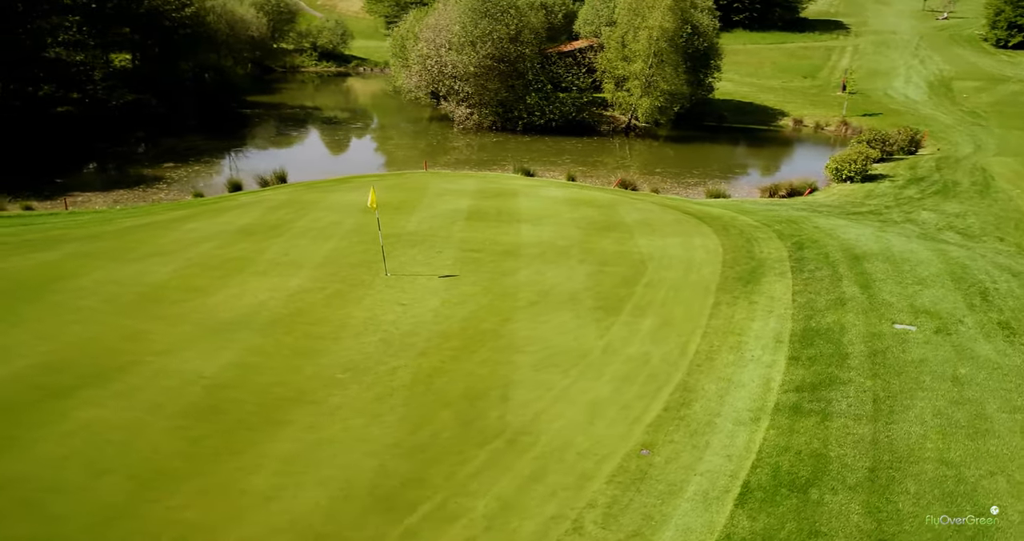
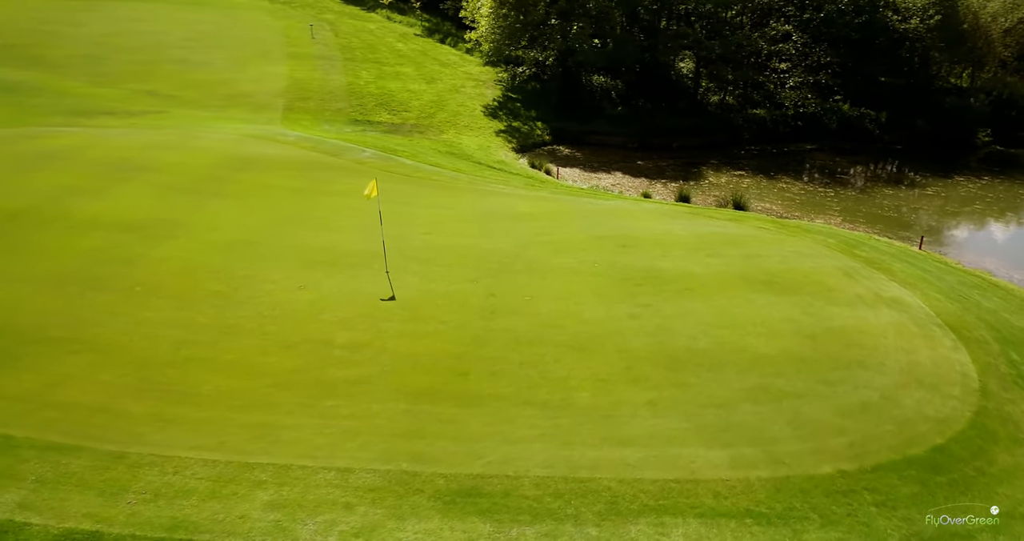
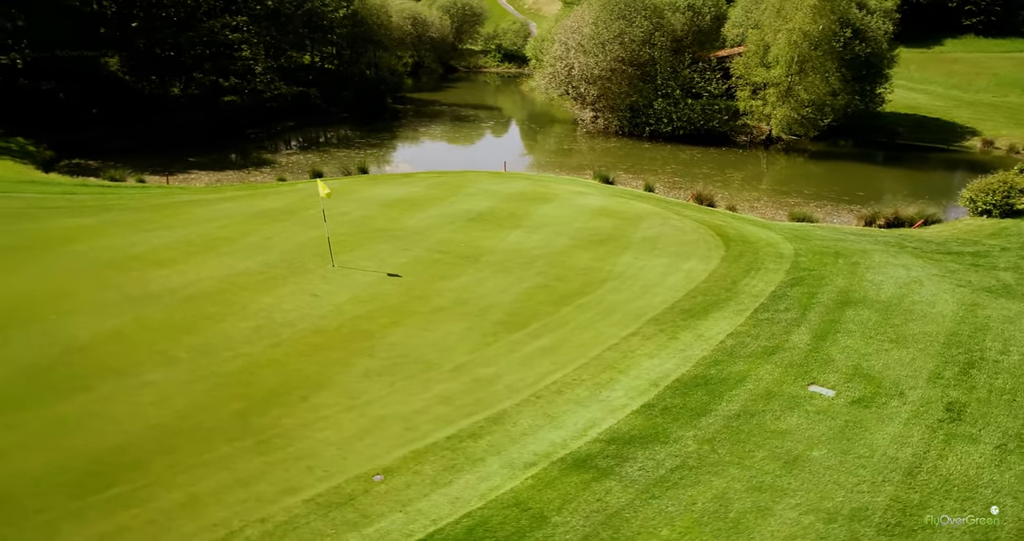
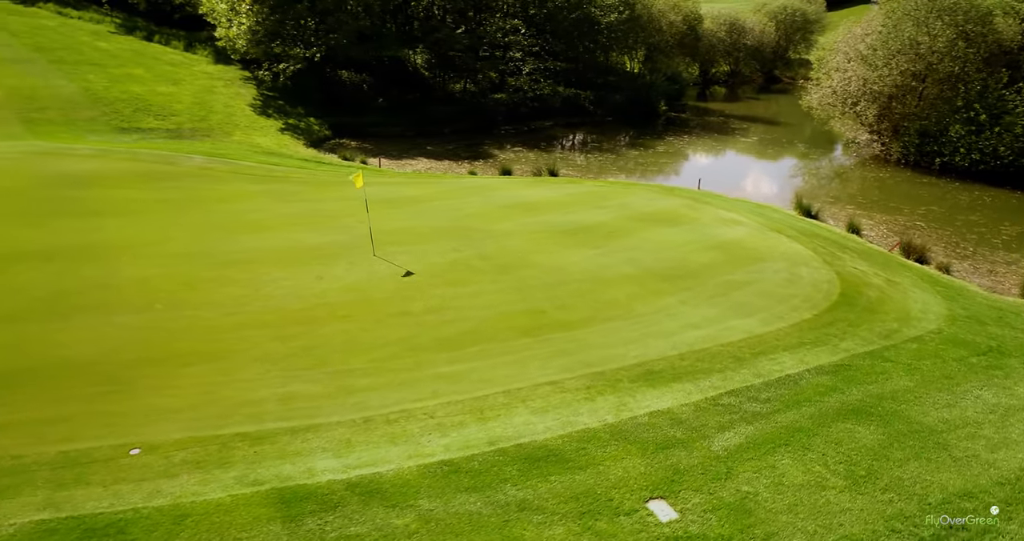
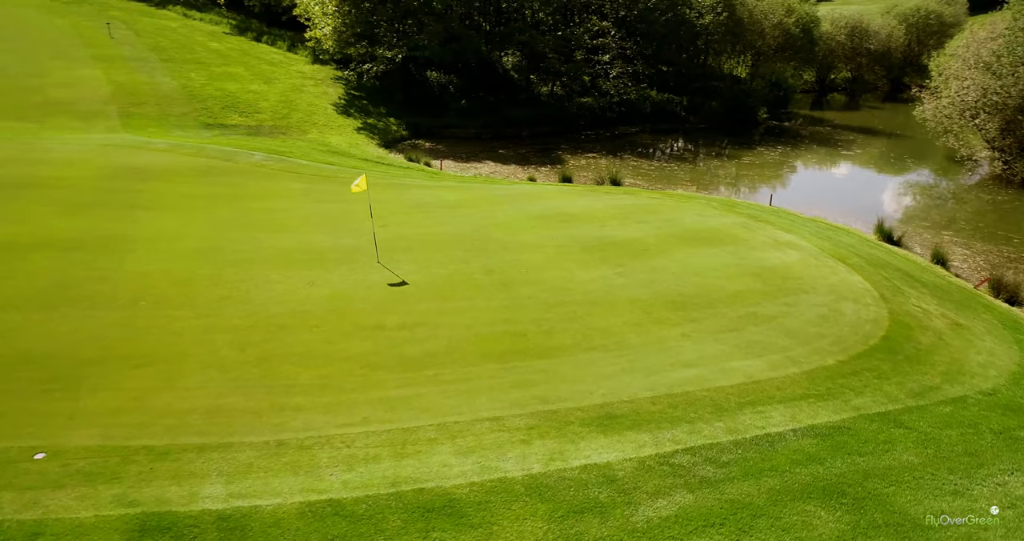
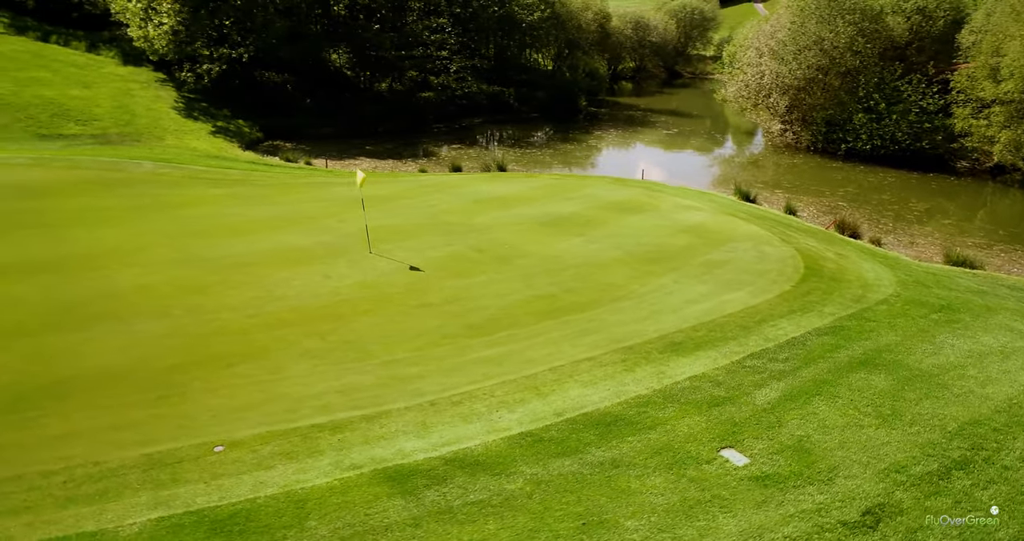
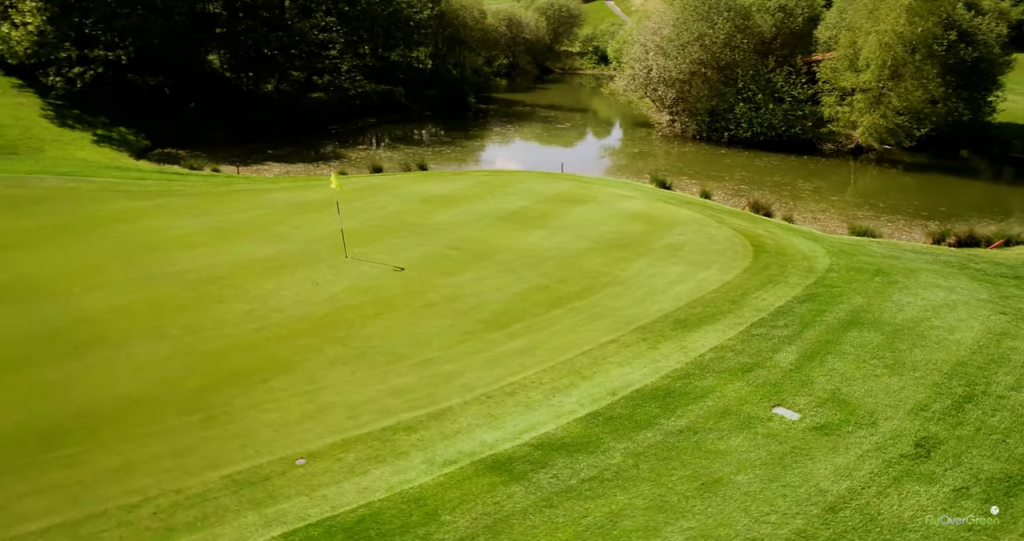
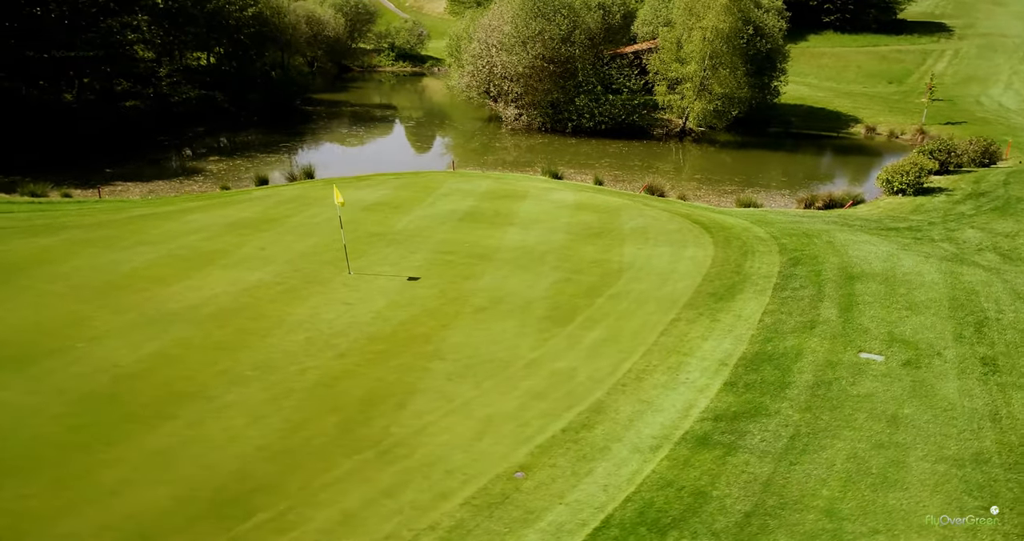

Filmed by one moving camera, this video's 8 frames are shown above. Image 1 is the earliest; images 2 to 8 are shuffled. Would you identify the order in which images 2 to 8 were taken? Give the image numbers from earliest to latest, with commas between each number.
8, 3, 7, 6, 4, 5, 2
